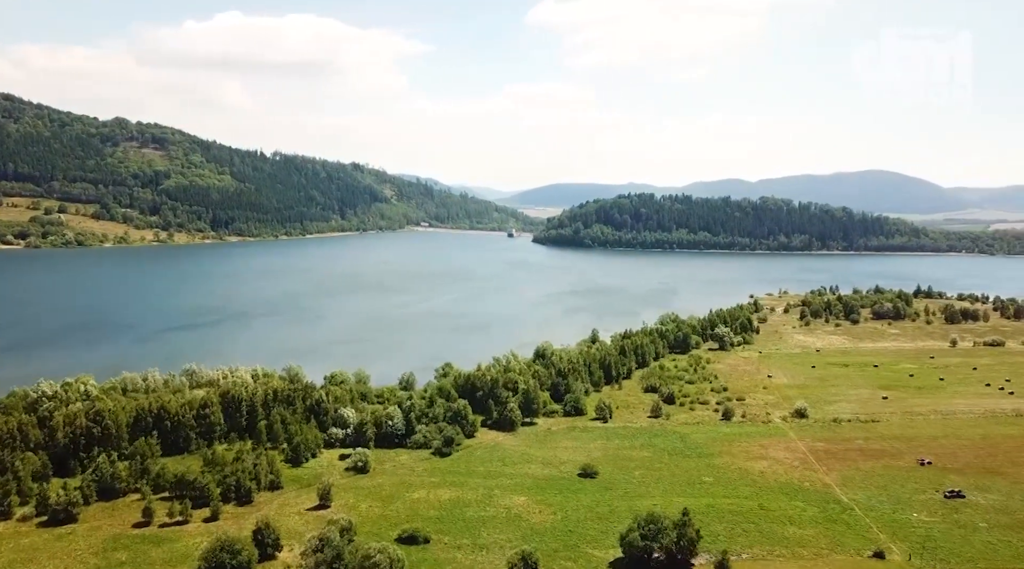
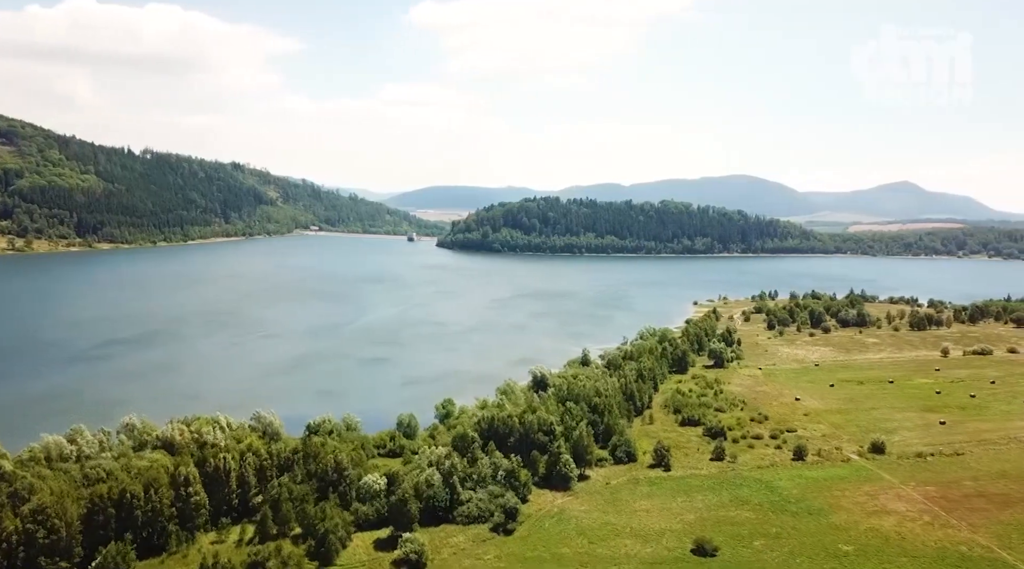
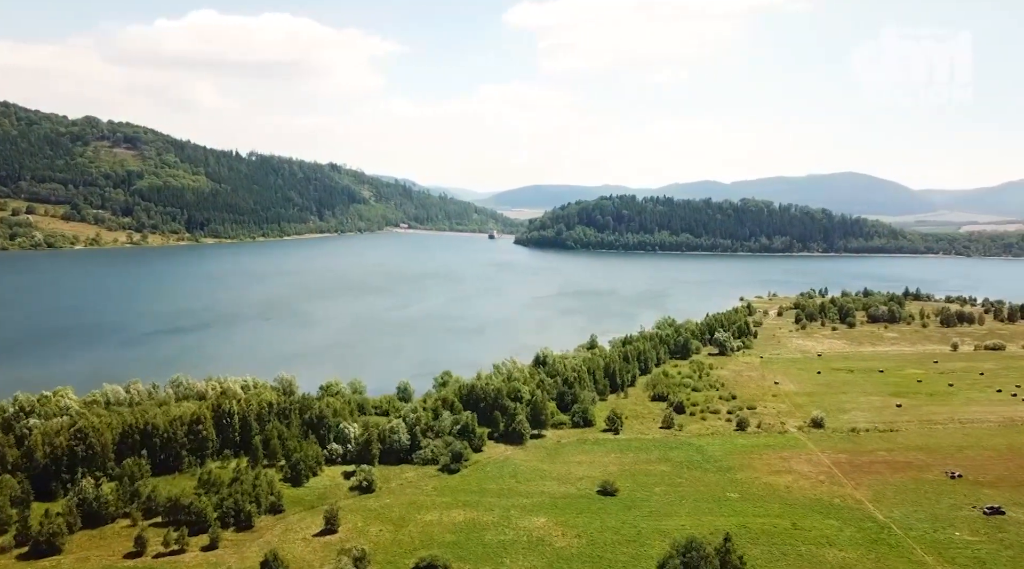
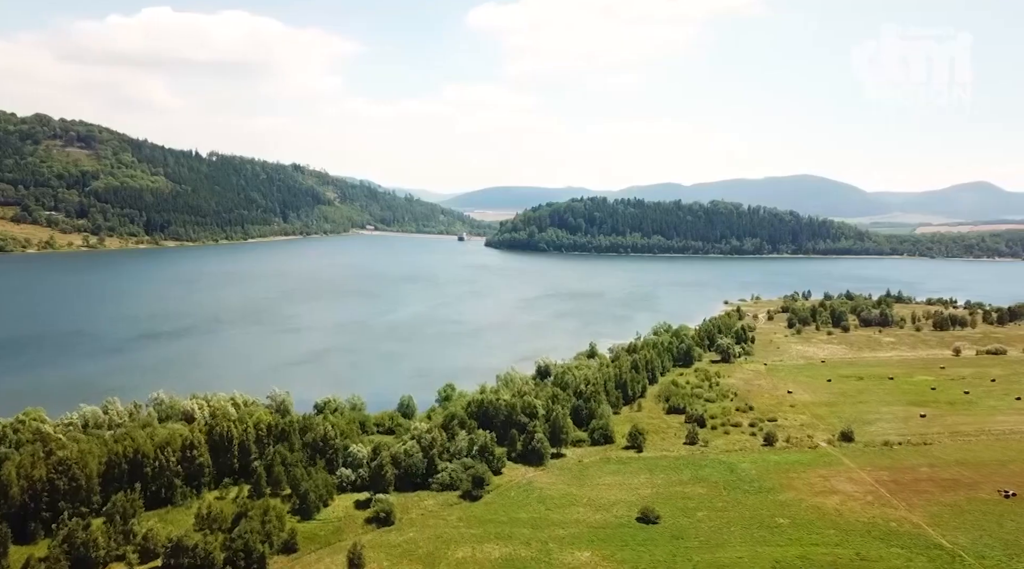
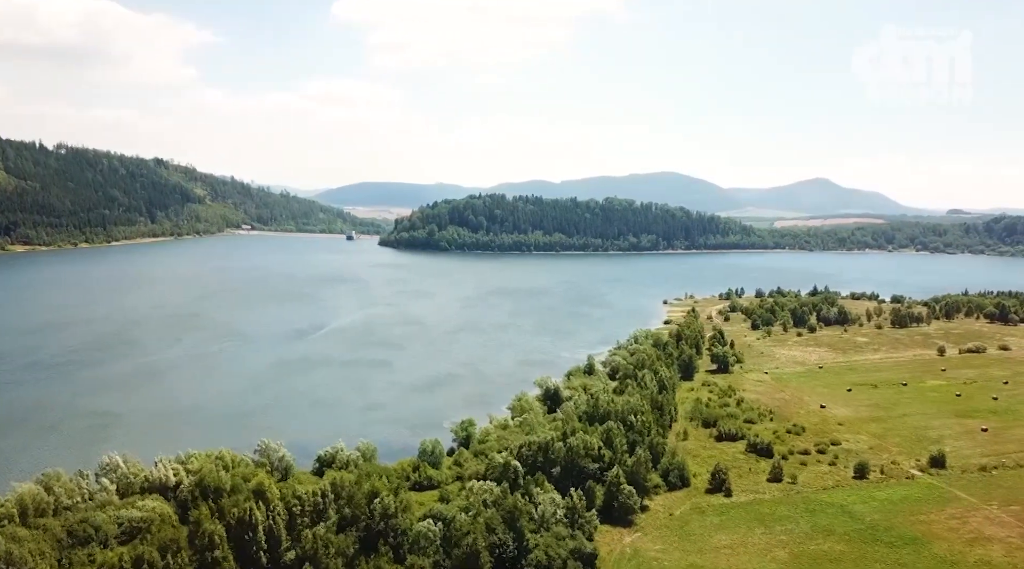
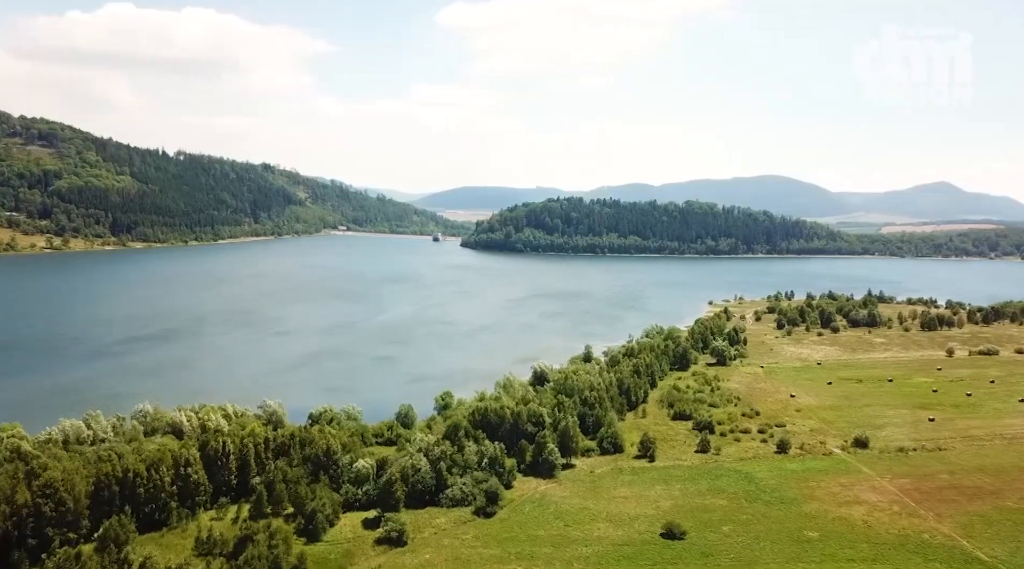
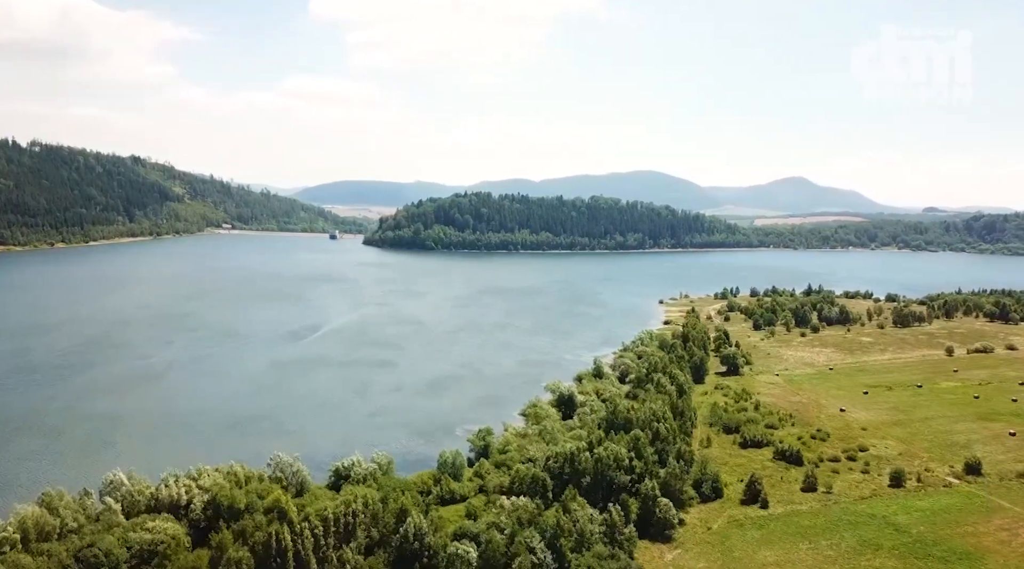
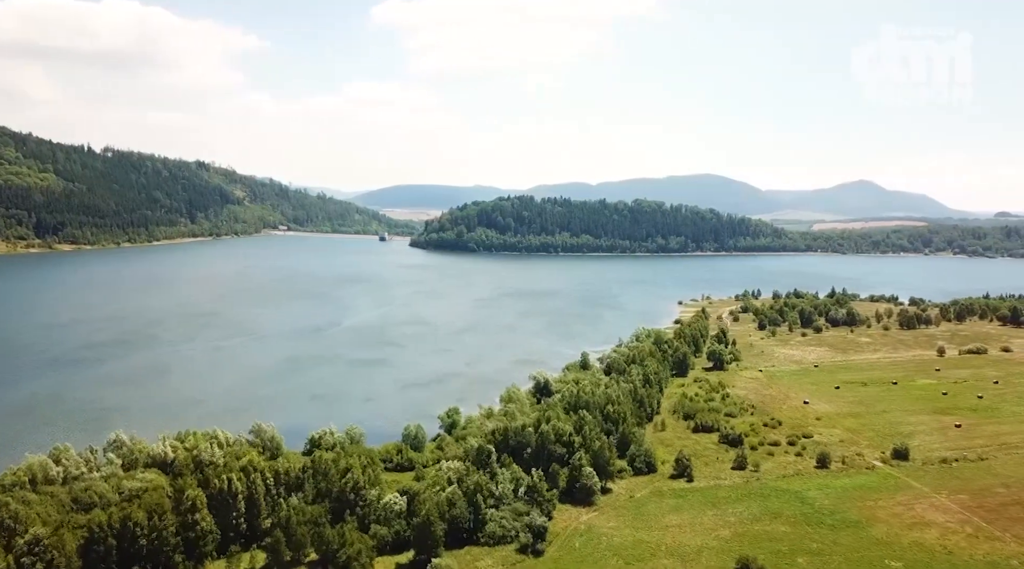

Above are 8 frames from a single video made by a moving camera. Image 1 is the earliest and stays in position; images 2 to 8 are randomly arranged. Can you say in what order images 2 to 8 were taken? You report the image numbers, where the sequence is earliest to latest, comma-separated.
3, 4, 6, 2, 8, 5, 7
